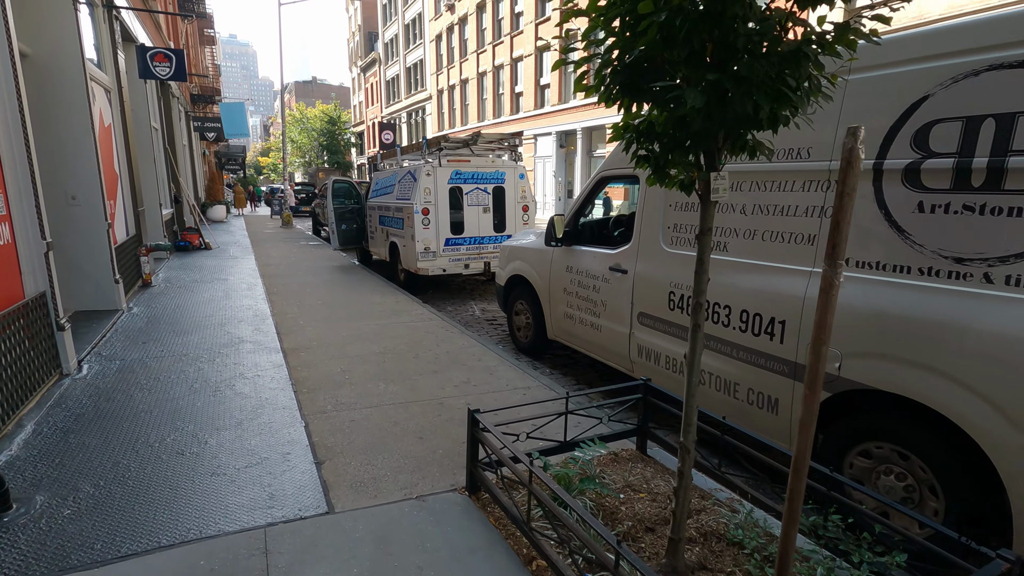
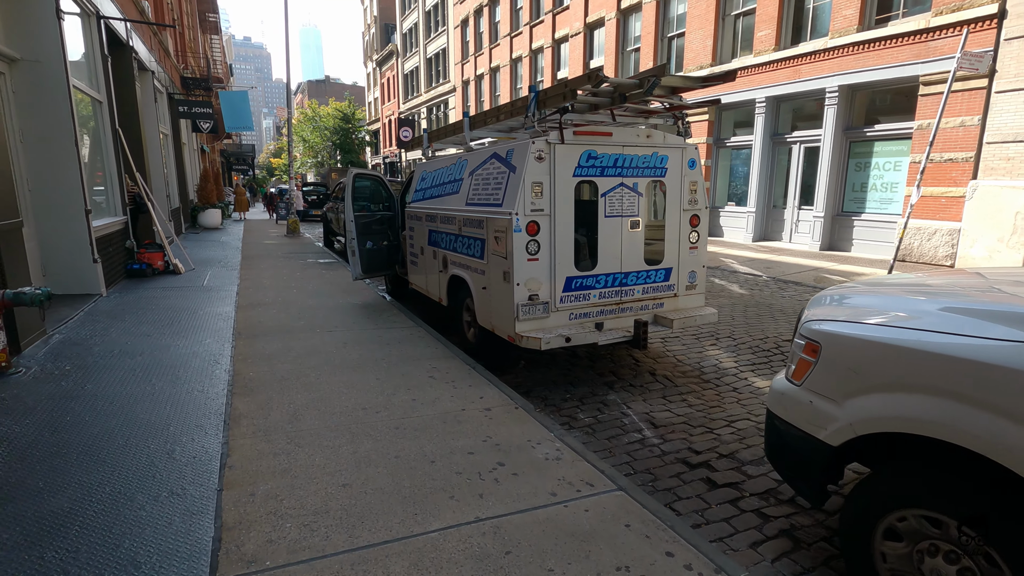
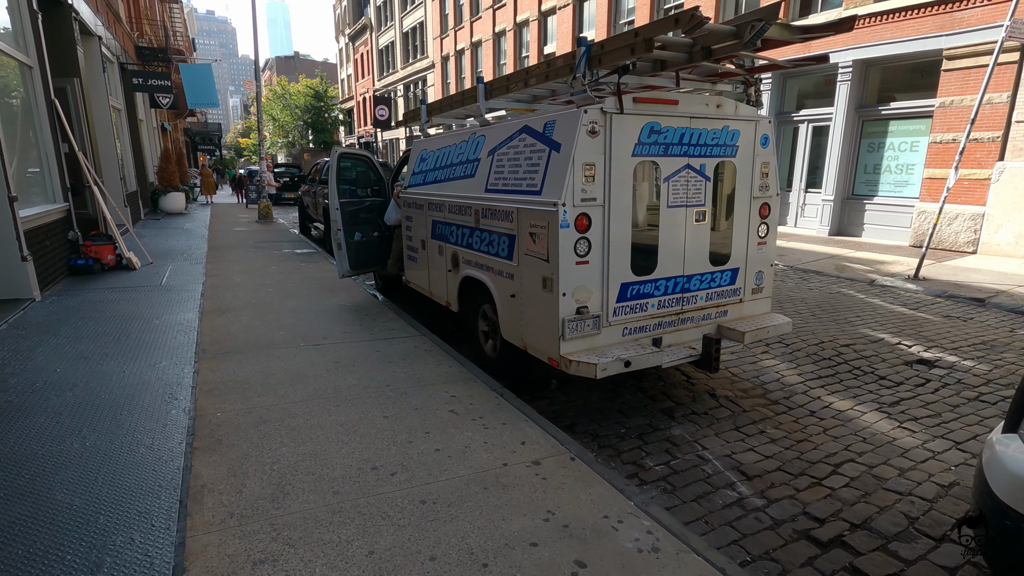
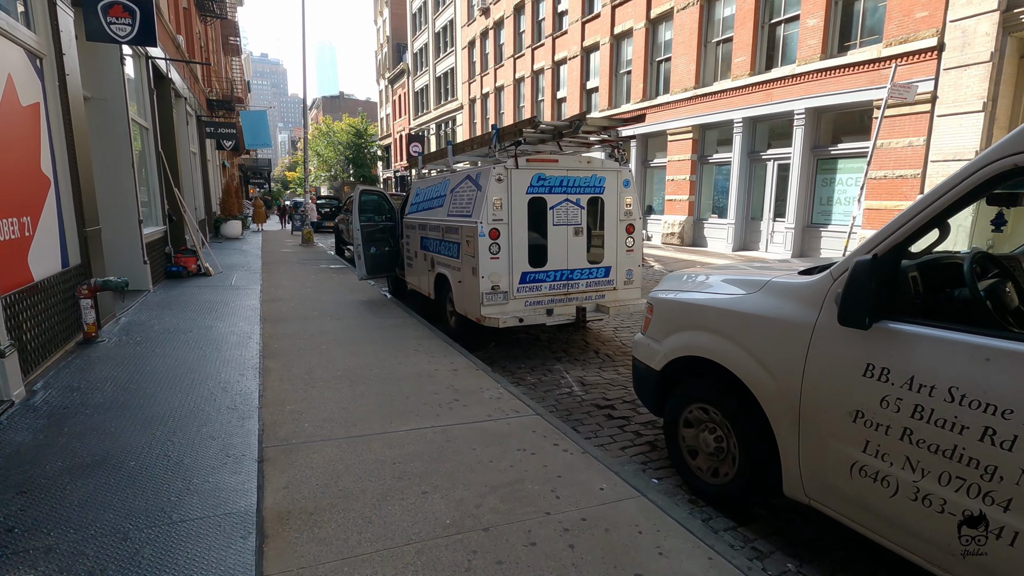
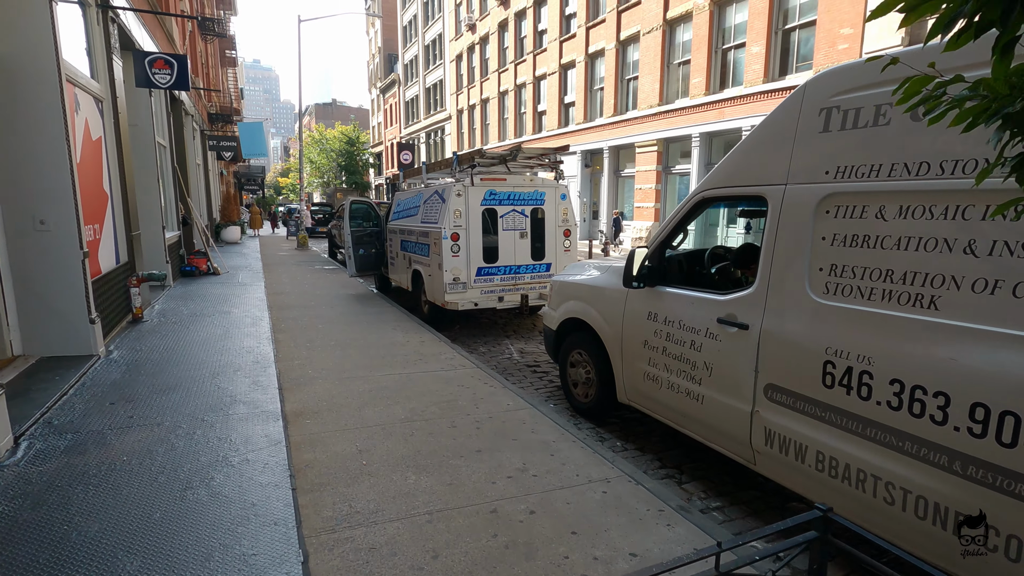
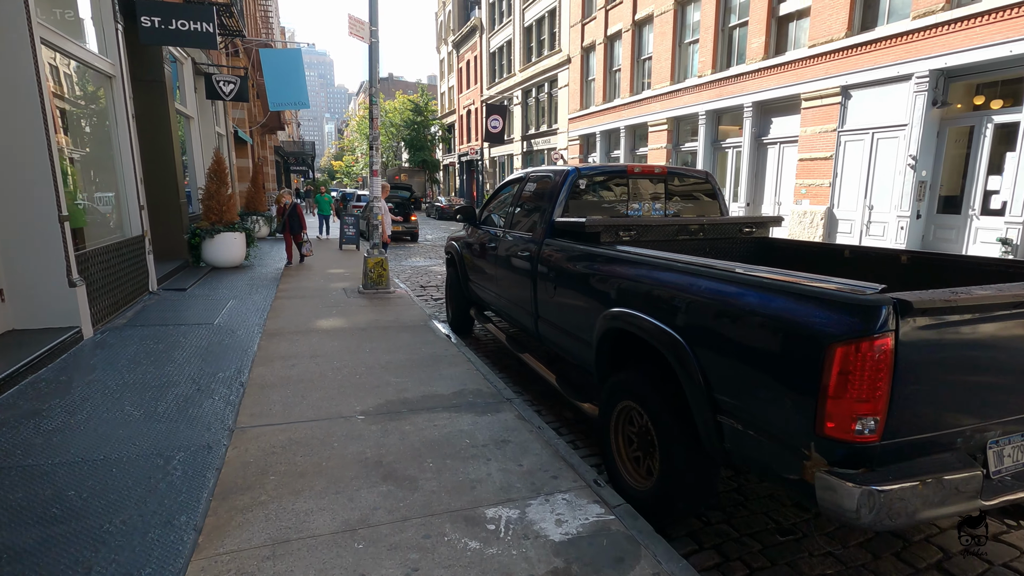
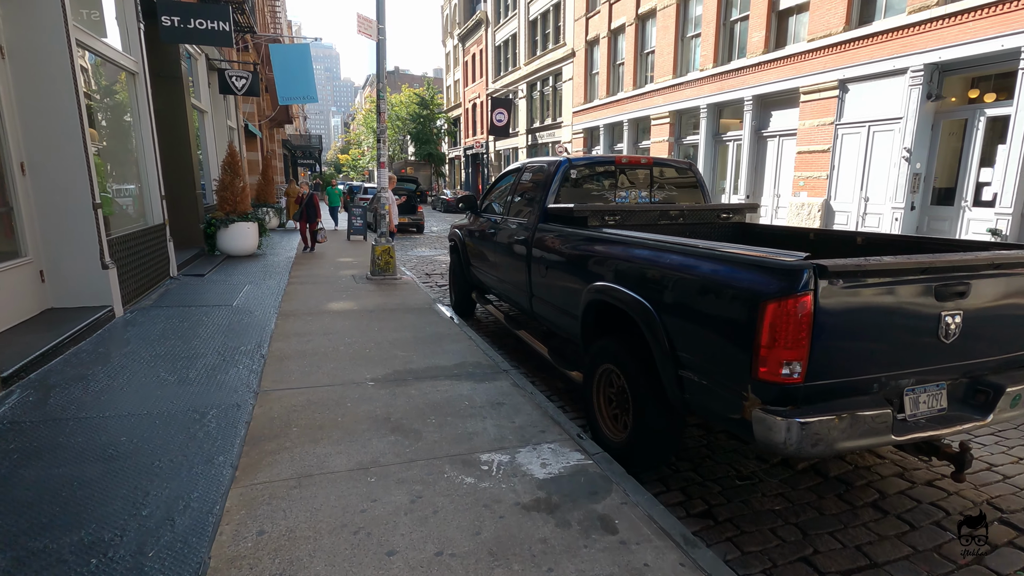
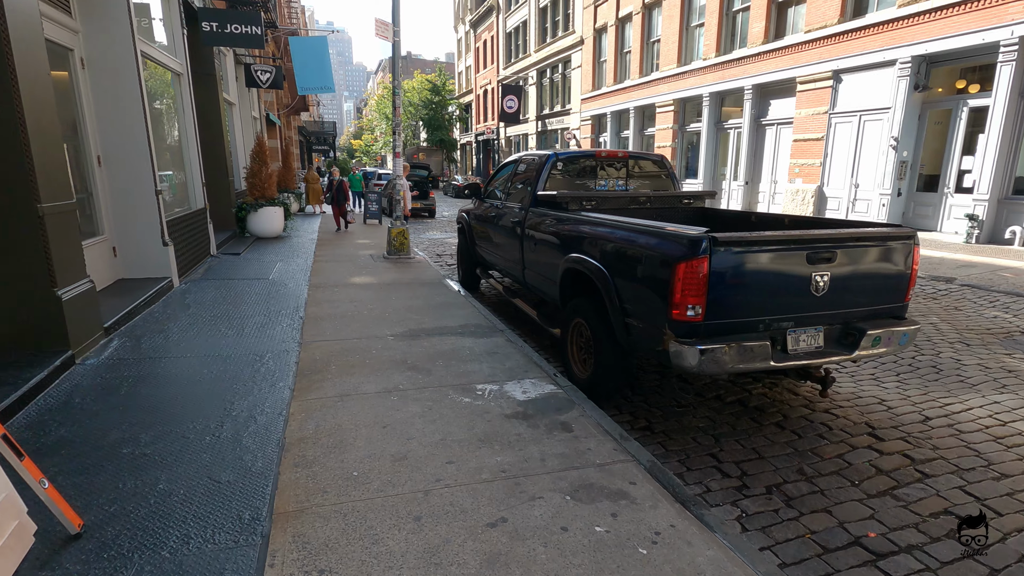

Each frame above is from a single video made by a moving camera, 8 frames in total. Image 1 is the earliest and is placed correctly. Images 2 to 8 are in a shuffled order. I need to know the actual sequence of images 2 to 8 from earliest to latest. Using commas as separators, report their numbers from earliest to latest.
5, 4, 2, 3, 8, 7, 6
